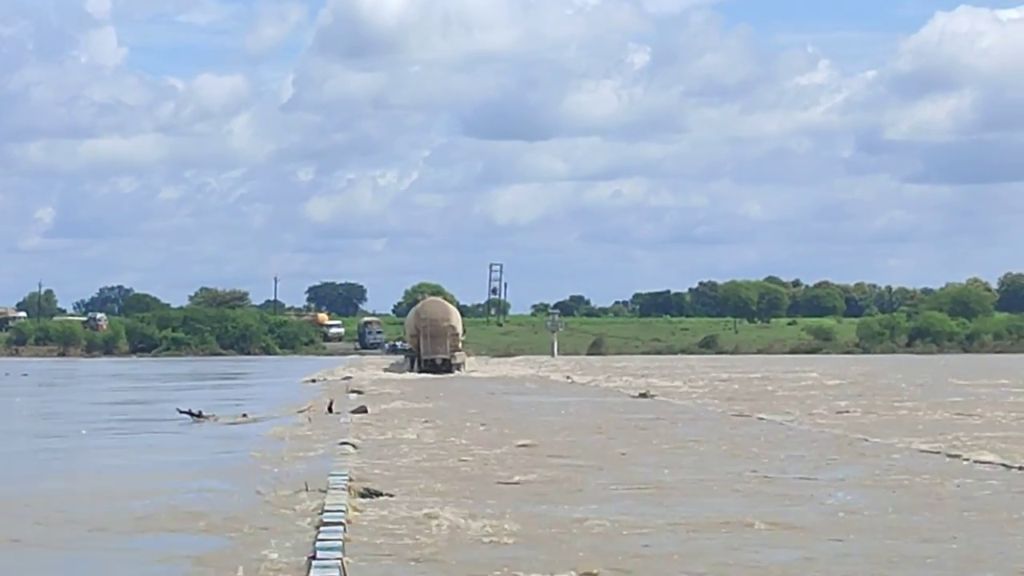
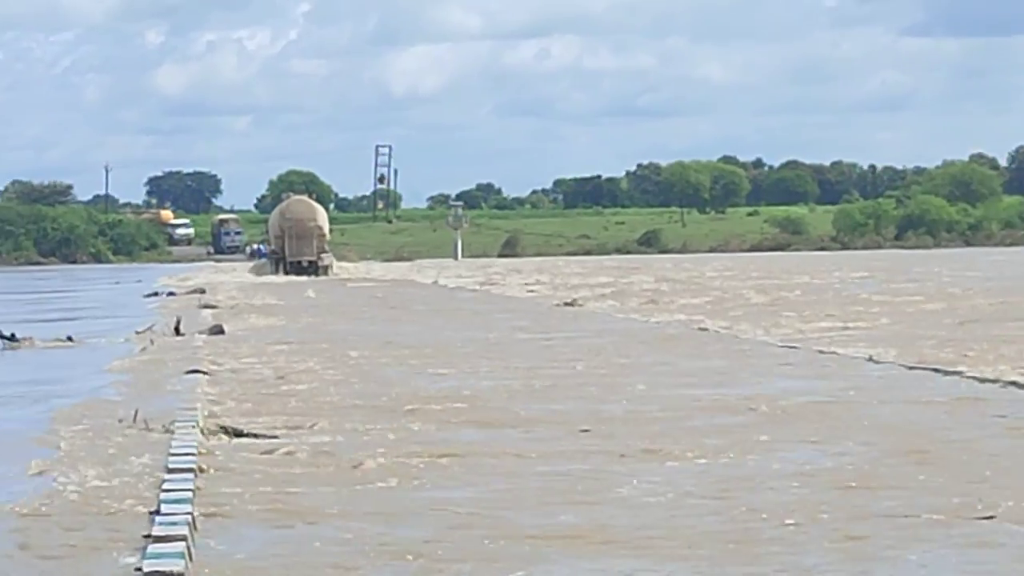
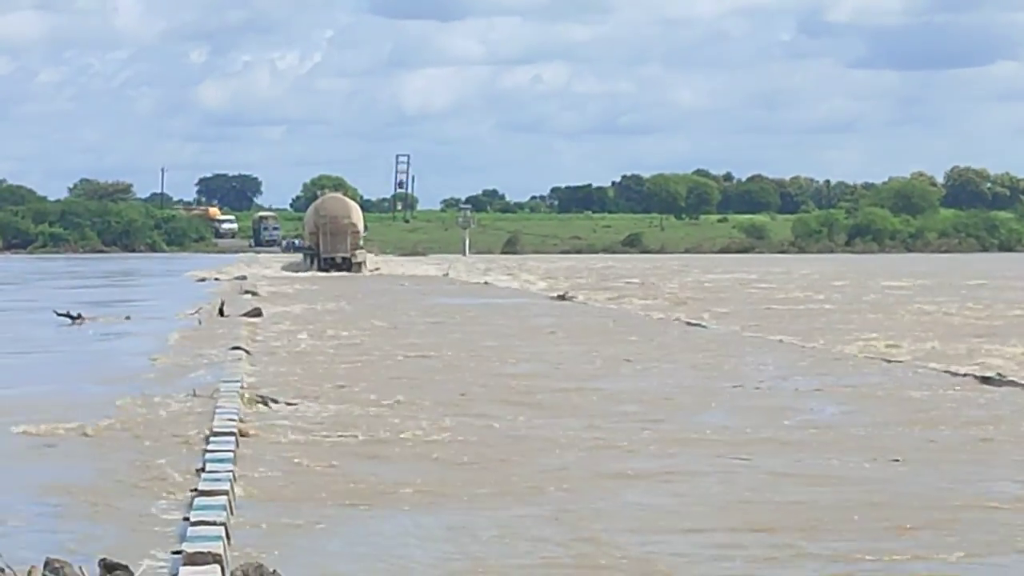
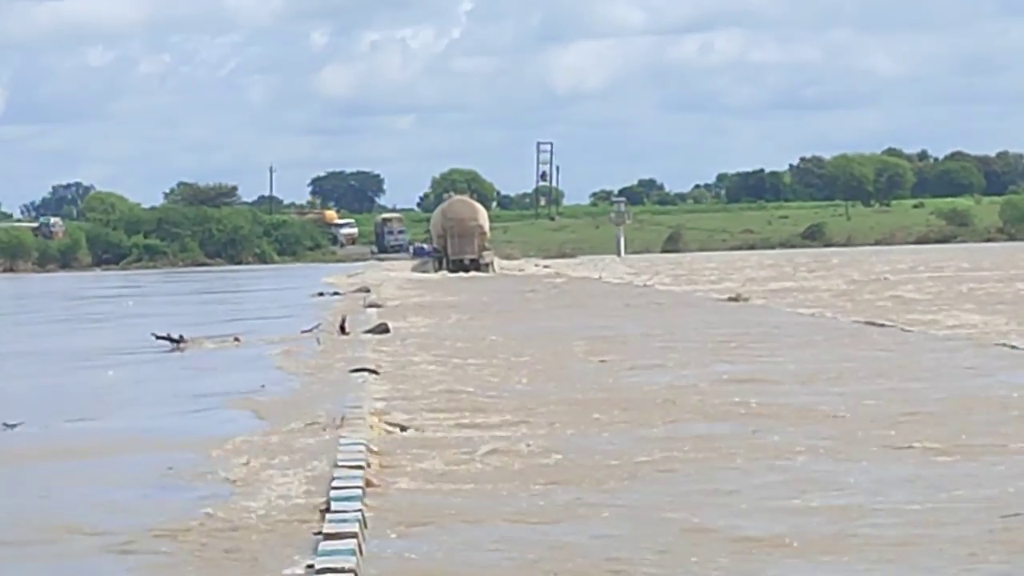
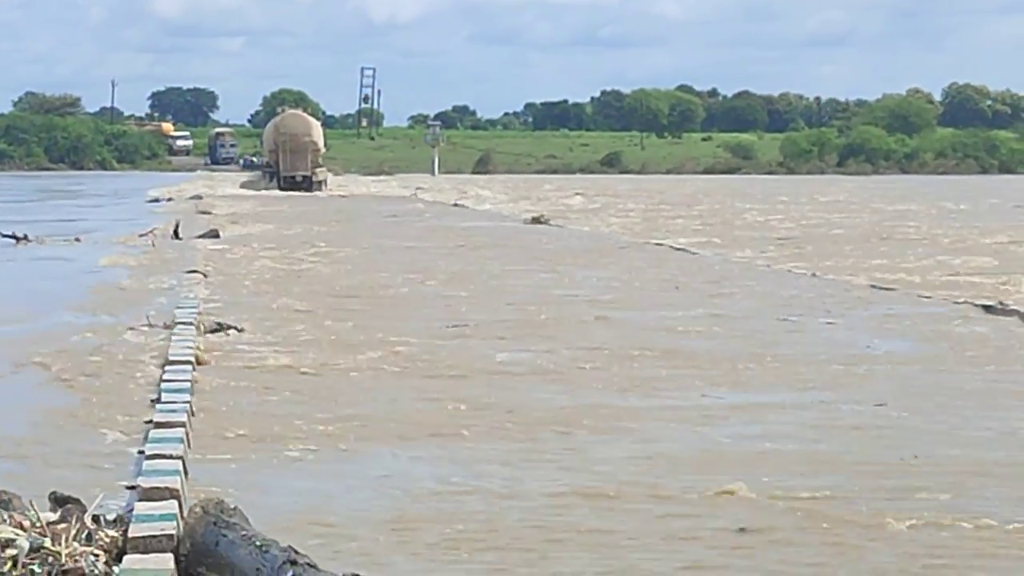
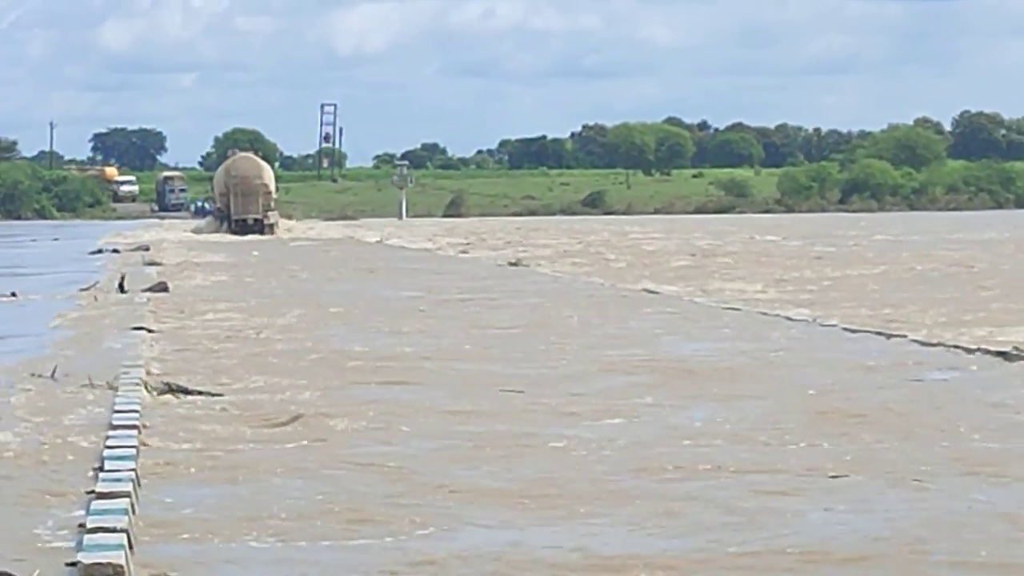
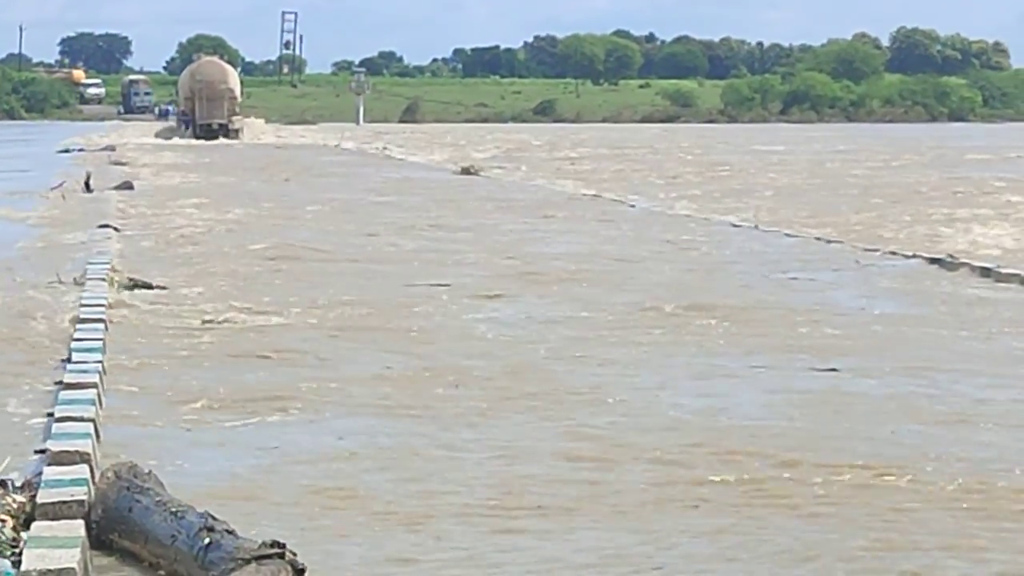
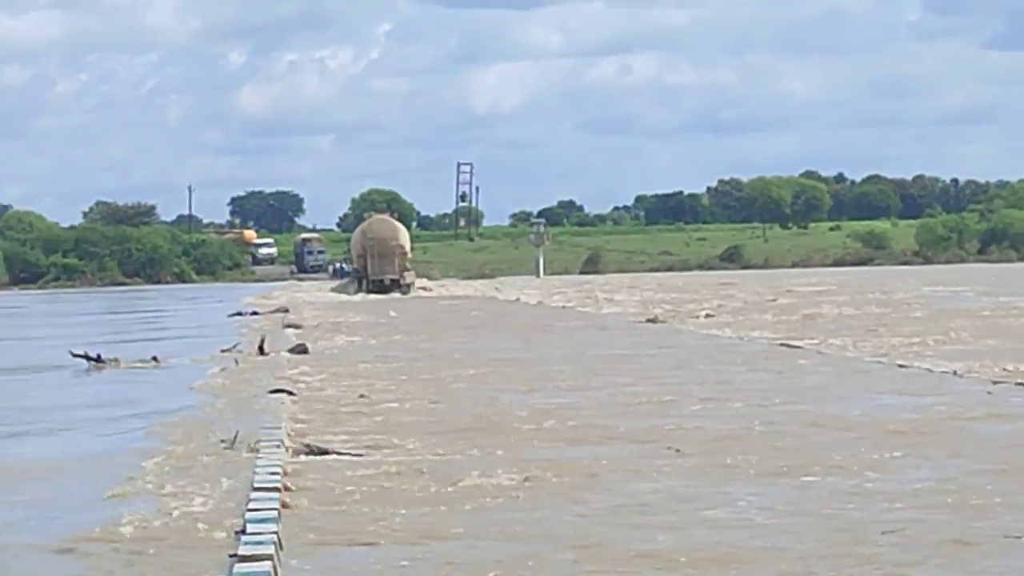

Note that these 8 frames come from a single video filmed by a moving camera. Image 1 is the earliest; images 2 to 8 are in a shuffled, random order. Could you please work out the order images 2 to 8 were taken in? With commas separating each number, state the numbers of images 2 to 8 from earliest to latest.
3, 5, 7, 6, 2, 8, 4
